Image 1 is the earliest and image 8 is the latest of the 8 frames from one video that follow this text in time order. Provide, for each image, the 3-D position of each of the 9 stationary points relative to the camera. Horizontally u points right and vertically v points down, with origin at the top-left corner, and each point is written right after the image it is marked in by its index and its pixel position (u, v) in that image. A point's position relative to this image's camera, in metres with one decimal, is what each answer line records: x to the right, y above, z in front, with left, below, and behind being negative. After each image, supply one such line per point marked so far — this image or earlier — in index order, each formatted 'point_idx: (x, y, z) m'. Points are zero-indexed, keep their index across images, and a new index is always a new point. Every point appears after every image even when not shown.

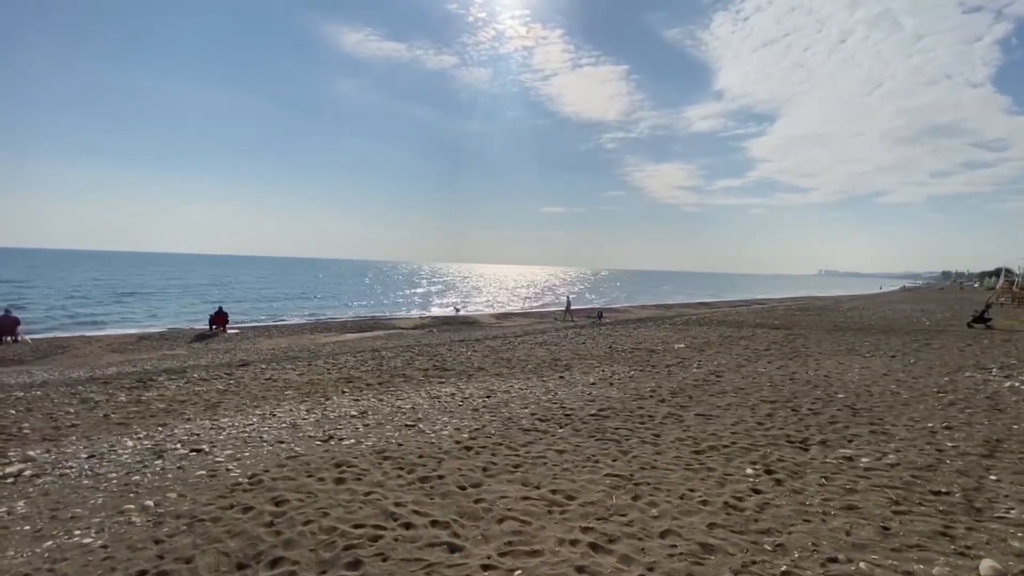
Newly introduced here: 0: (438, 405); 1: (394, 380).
0: (-1.6, -2.6, +10.6) m
1: (-3.4, -2.7, +14.1) m
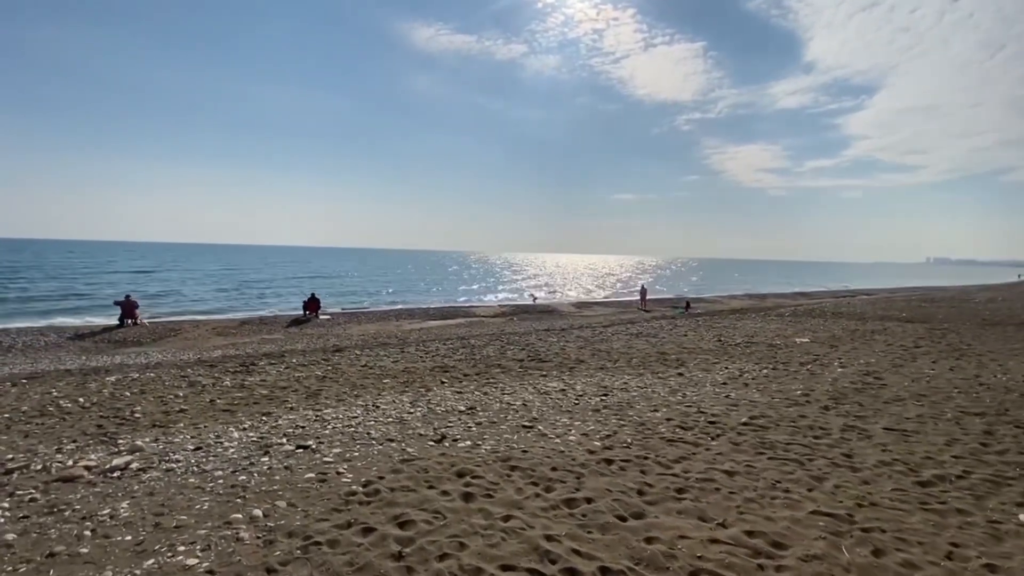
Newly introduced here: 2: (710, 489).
0: (+0.8, -2.2, +9.3) m
1: (-0.5, -2.3, +13.0) m
2: (+2.3, -2.3, +5.5) m
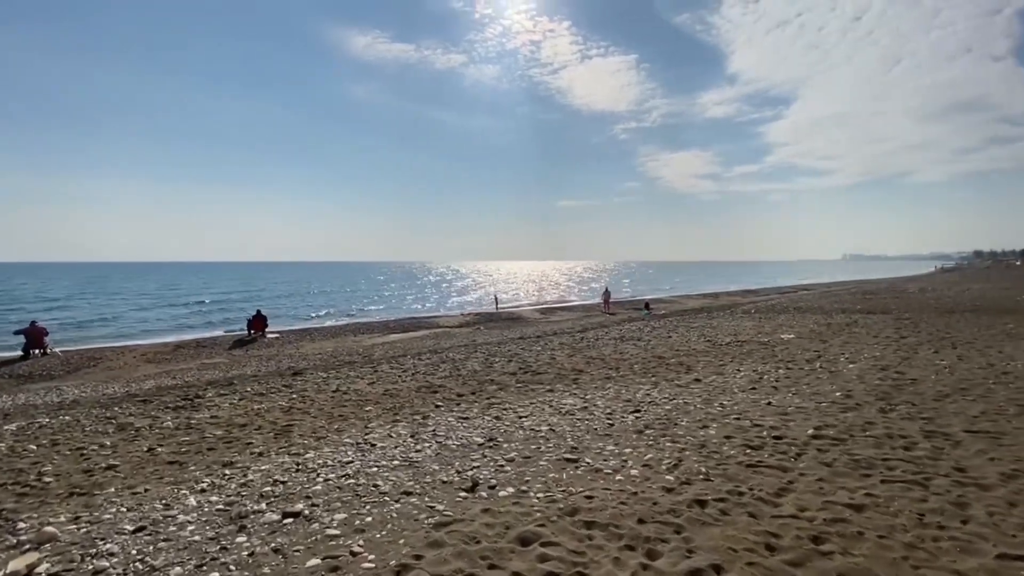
0: (+1.1, -2.2, +7.9) m
1: (-0.5, -2.4, +11.5) m
2: (+3.0, -2.2, +4.3) m
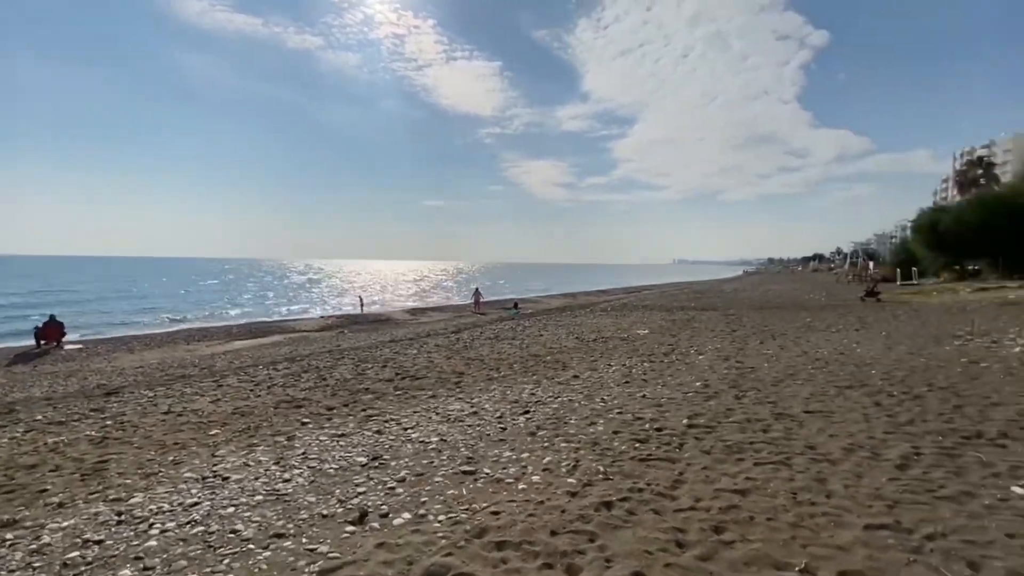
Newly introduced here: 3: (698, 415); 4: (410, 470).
0: (-0.6, -2.2, +7.5) m
1: (-3.2, -2.4, +10.5) m
2: (+2.2, -2.2, +4.5) m
3: (+3.0, -2.1, +7.9) m
4: (-1.3, -2.3, +6.1) m
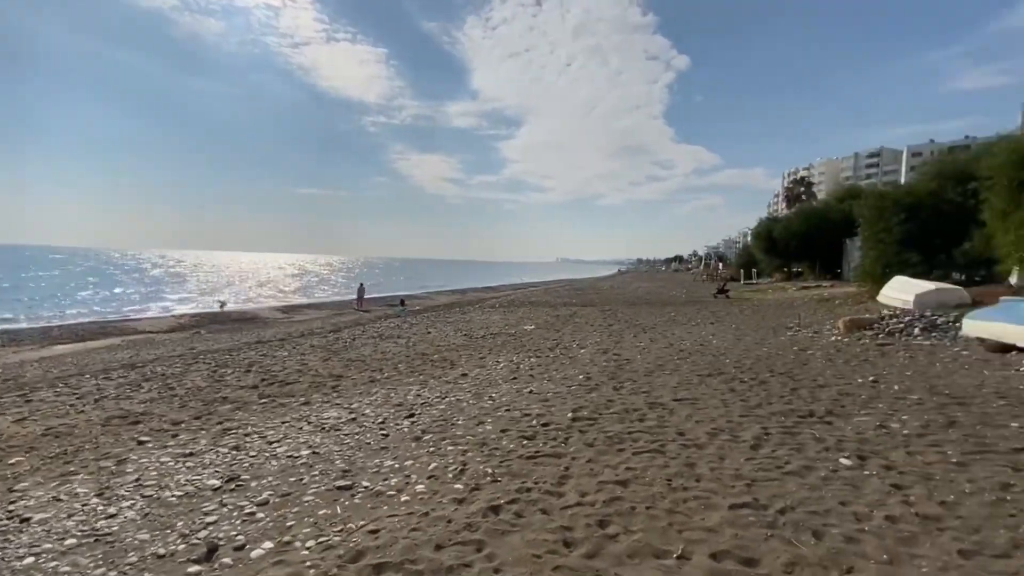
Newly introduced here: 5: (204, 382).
0: (-2.3, -2.2, +6.9) m
1: (-5.5, -2.3, +9.2) m
2: (+1.1, -2.2, +4.6) m
3: (+1.2, -2.0, +8.1) m
4: (-2.6, -2.2, +5.3) m
5: (-7.7, -2.3, +12.0) m
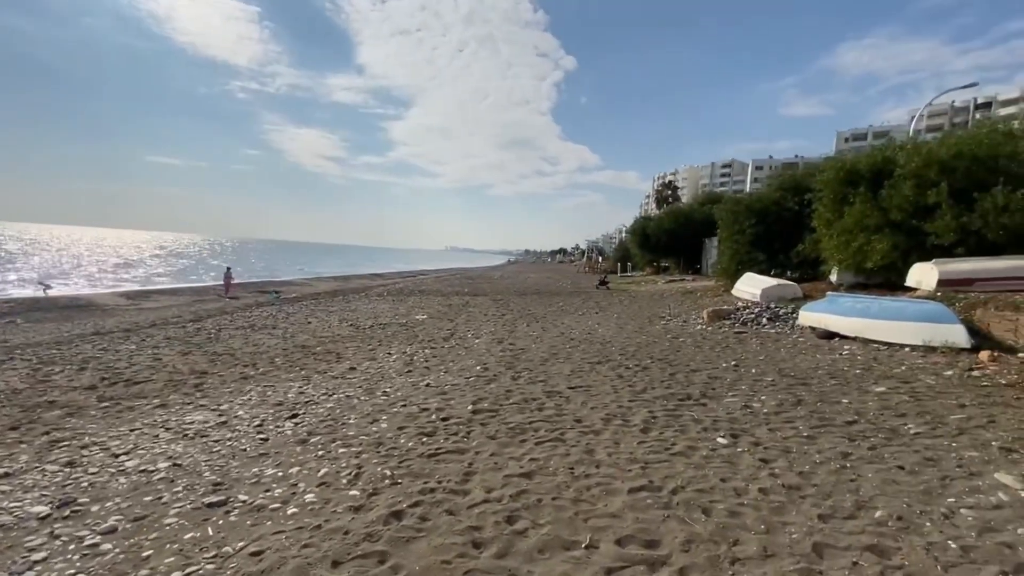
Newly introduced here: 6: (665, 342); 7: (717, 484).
0: (-3.7, -2.0, +6.0) m
1: (-7.3, -2.0, +7.5) m
2: (+0.2, -2.1, +4.6) m
3: (-0.5, -1.9, +8.0) m
4: (-3.6, -2.1, +4.4) m
5: (-10.0, -1.9, +9.8) m
6: (+4.2, -1.5, +13.2) m
7: (+2.1, -2.0, +5.0) m
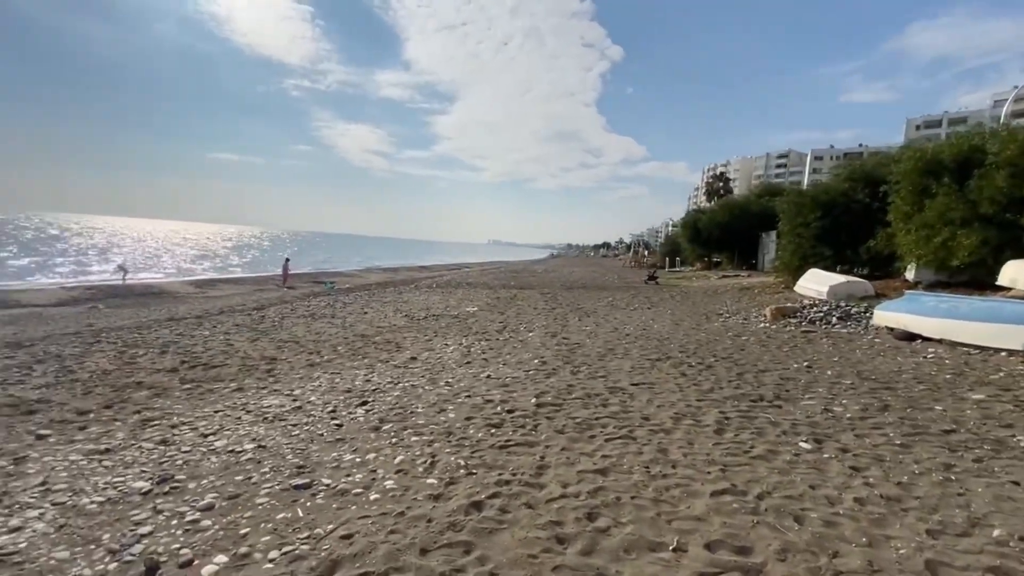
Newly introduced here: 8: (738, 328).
0: (-2.8, -1.8, +6.3) m
1: (-6.3, -1.8, +8.1) m
2: (+1.0, -2.0, +4.5) m
3: (+0.5, -1.8, +8.0) m
4: (-2.8, -2.0, +4.7) m
5: (-8.8, -1.7, +10.5) m
6: (+5.7, -1.4, +12.7) m
7: (+2.9, -2.0, +4.7) m
8: (+6.9, -1.2, +14.6) m
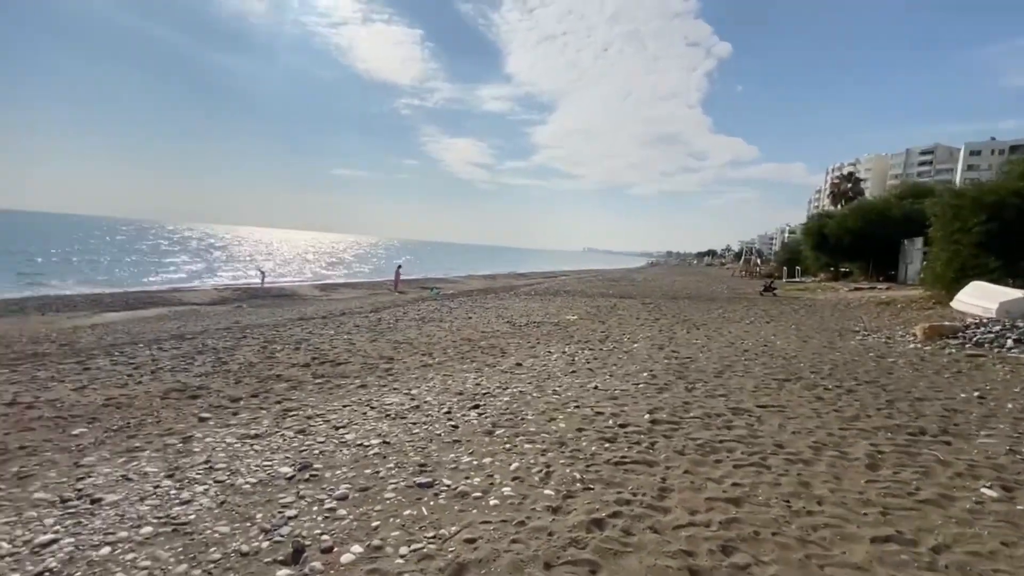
0: (-1.3, -1.9, +6.5) m
1: (-4.4, -1.9, +9.0) m
2: (+2.0, -2.1, +4.1) m
3: (+2.3, -1.9, +7.6) m
4: (-1.7, -2.0, +5.0) m
5: (-6.4, -1.7, +11.9) m
6: (+8.3, -1.7, +11.2) m
7: (+4.0, -2.1, +3.9) m
8: (+9.8, -1.6, +12.8) m
